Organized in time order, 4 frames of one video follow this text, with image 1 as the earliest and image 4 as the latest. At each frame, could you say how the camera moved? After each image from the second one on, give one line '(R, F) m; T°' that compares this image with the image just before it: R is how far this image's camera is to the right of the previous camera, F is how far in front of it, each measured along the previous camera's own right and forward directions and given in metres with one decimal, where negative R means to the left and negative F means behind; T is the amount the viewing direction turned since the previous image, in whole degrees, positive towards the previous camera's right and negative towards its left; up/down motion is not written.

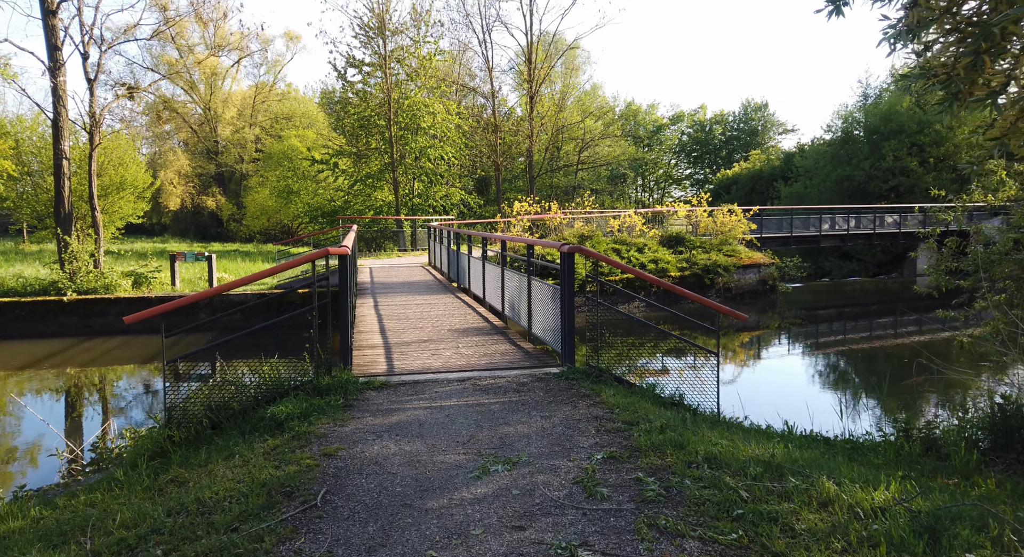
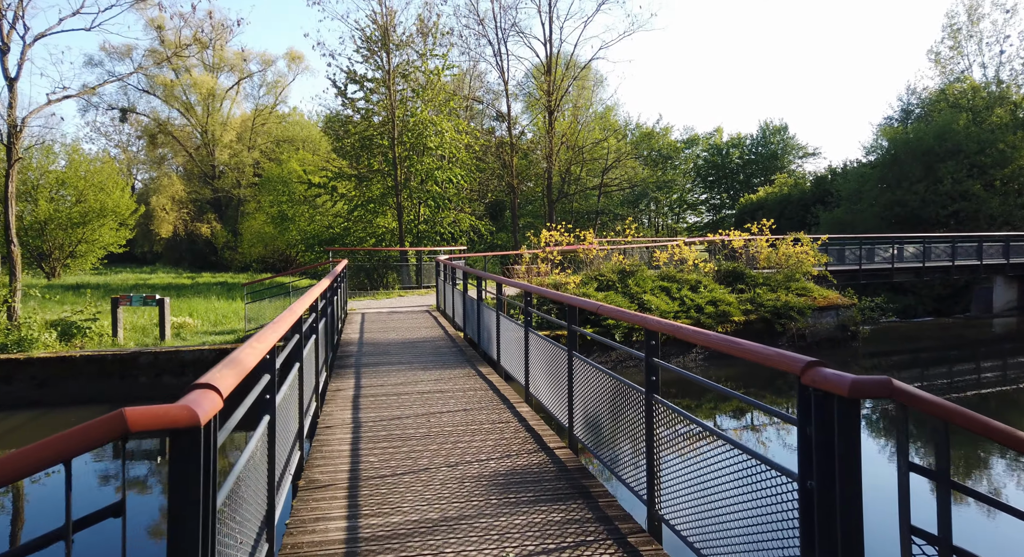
(-0.4, +2.8) m; -1°
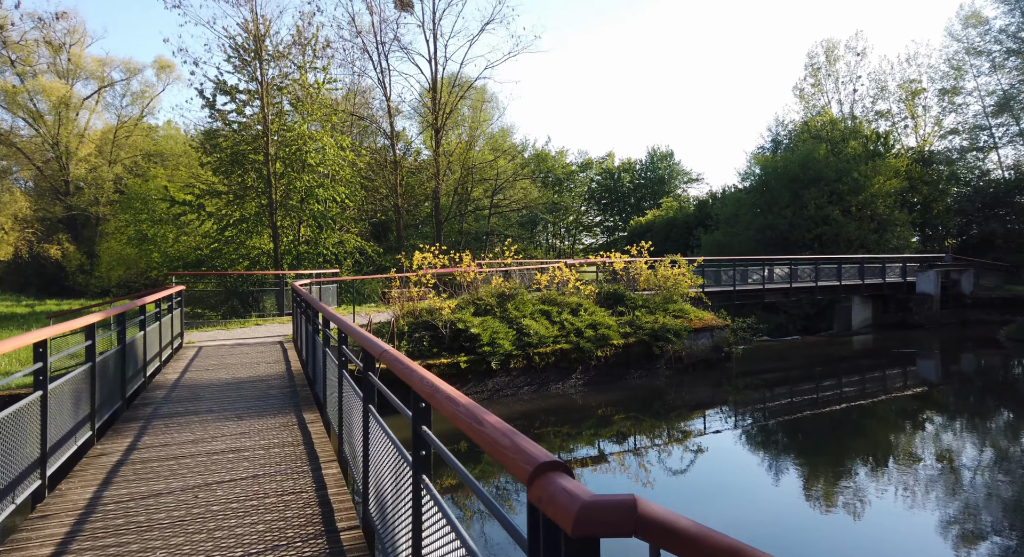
(+0.5, +0.7) m; +8°
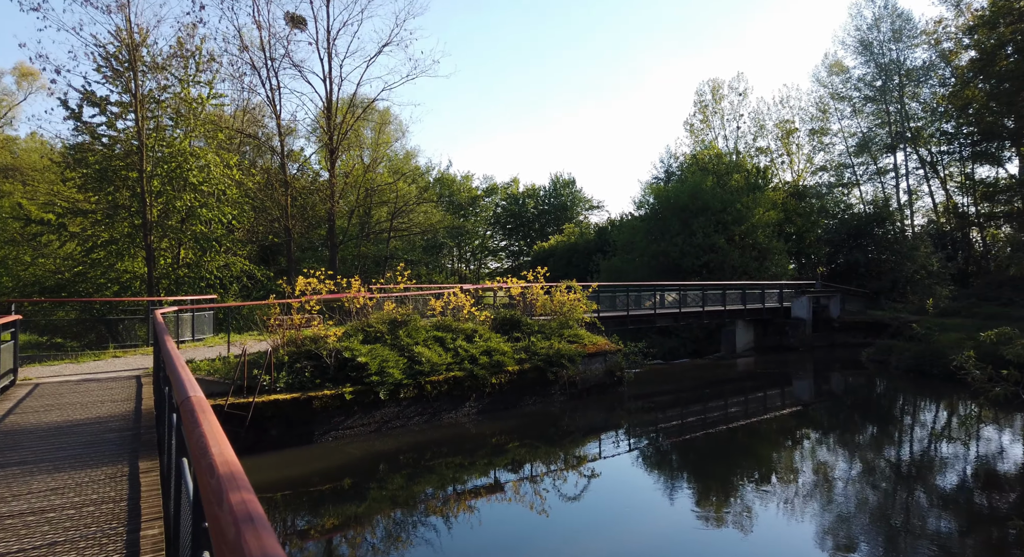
(+0.2, +0.3) m; +8°
